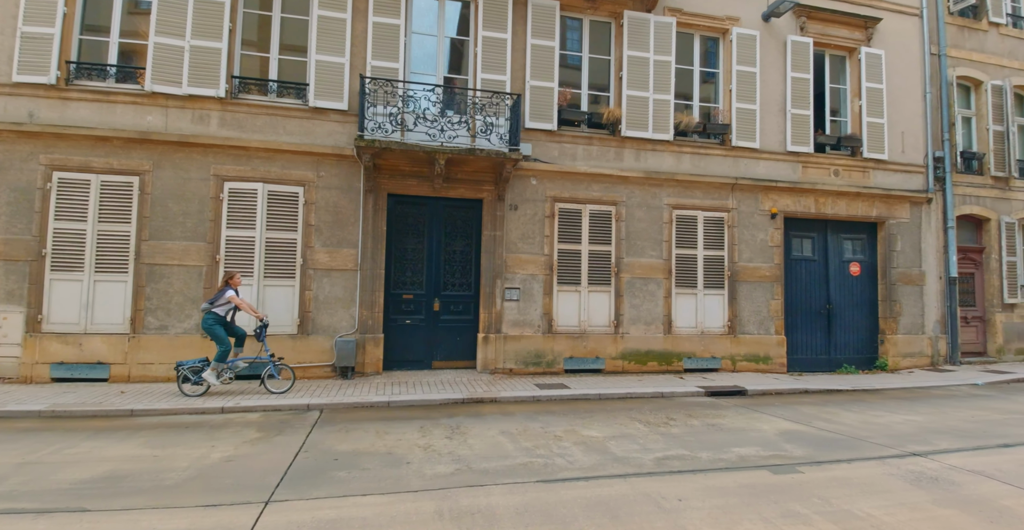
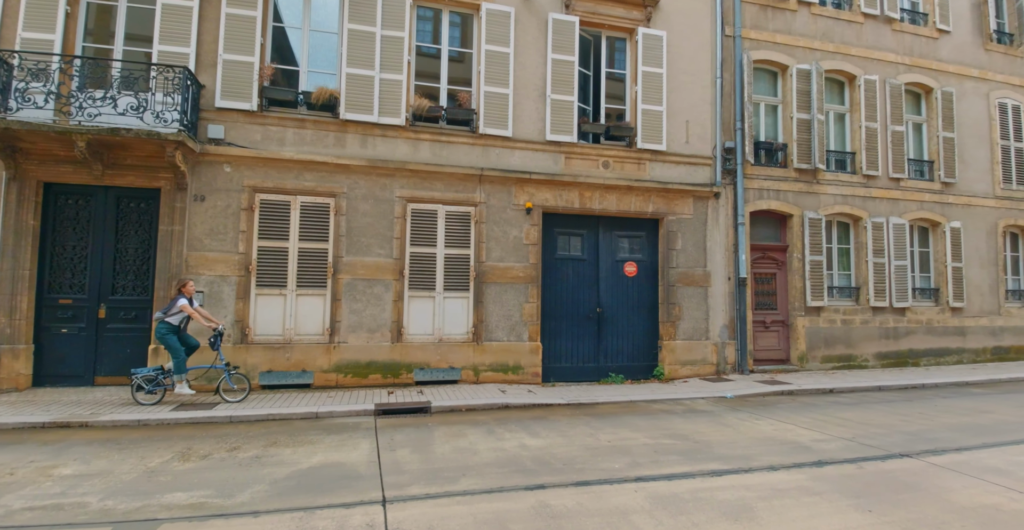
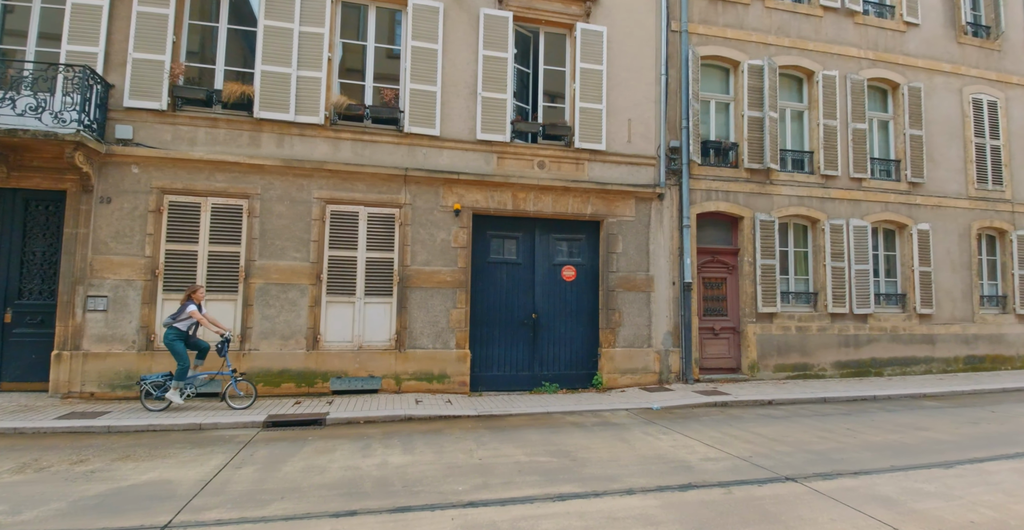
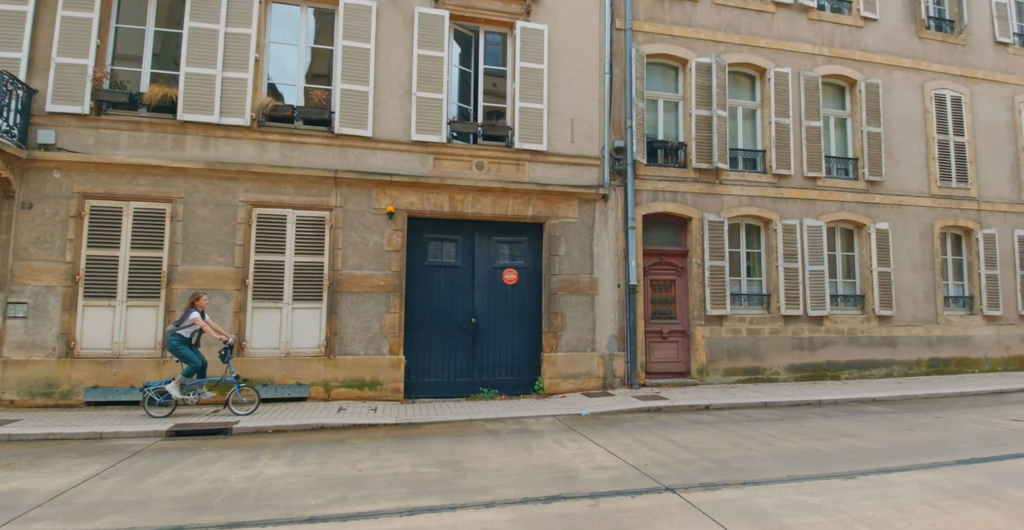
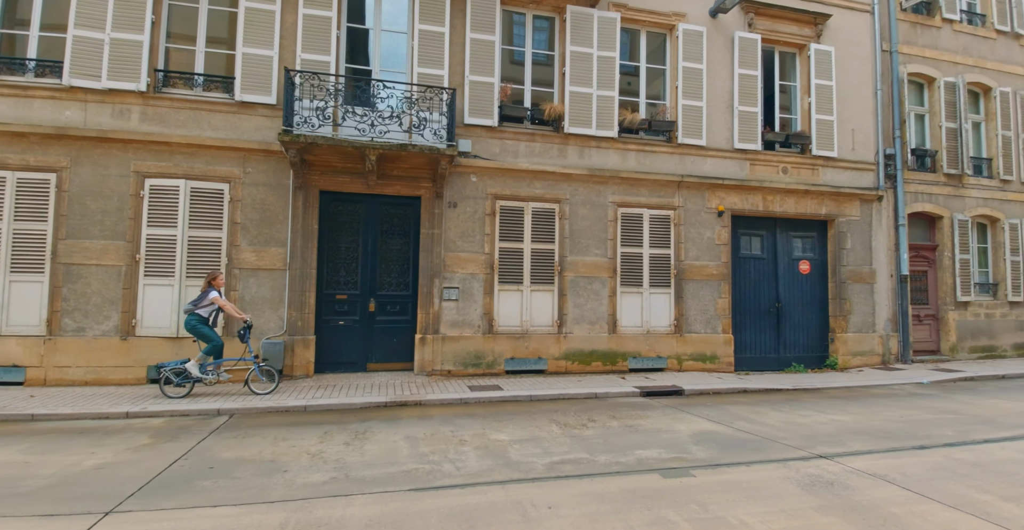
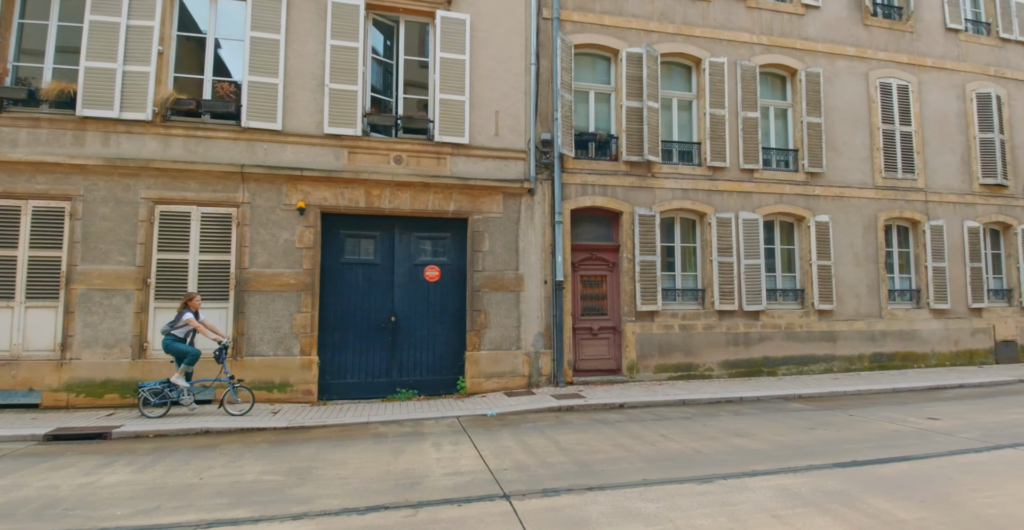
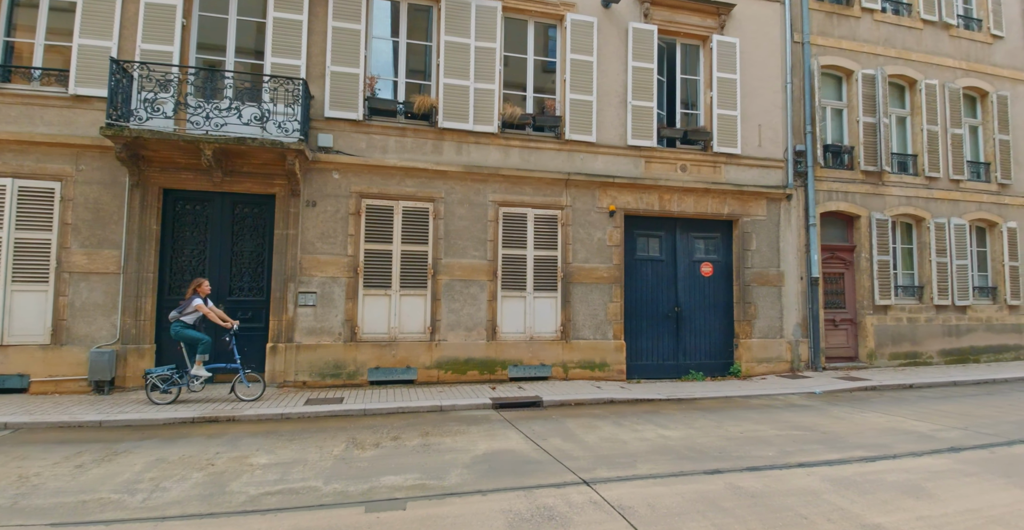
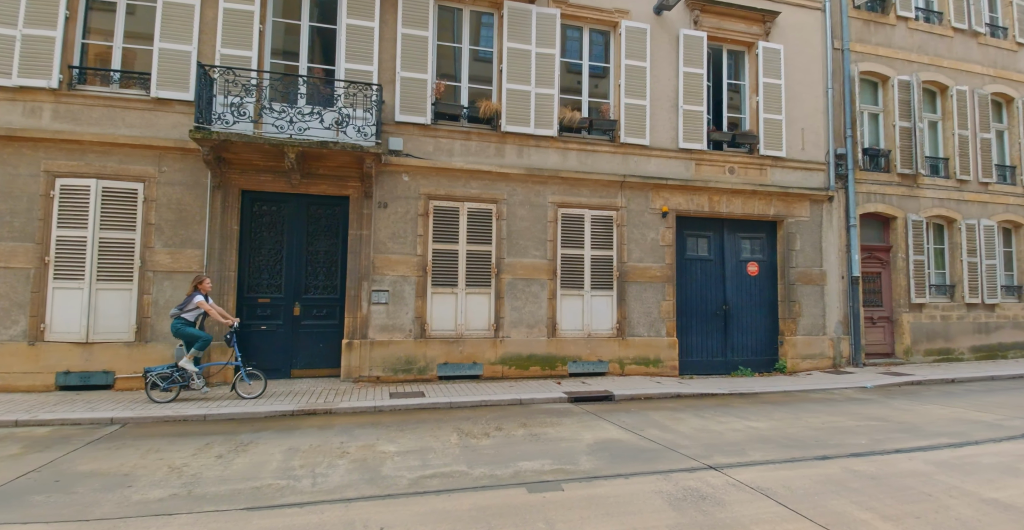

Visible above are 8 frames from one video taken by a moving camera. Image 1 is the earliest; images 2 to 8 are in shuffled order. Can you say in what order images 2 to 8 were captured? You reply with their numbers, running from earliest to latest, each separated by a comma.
5, 8, 7, 2, 3, 4, 6
